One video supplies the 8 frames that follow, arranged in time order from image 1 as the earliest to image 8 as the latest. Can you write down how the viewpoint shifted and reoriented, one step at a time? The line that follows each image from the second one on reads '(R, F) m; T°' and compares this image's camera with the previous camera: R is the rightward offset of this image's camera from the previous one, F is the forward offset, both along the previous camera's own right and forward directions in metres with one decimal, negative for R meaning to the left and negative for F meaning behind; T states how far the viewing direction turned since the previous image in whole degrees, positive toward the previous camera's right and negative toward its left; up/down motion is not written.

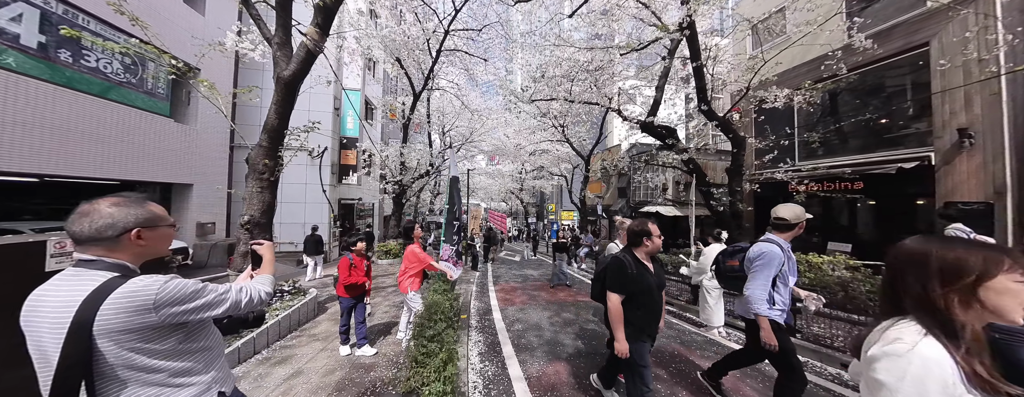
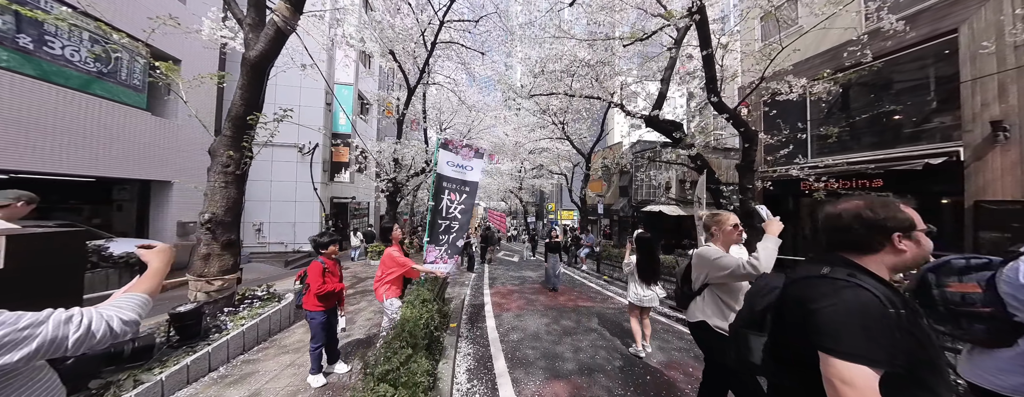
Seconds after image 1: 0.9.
(+0.1, +0.4) m; 0°
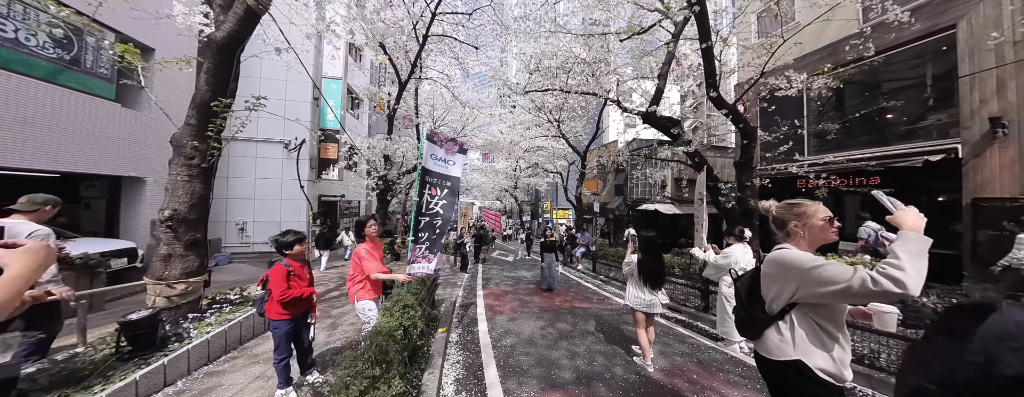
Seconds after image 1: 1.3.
(0.0, +0.3) m; +1°
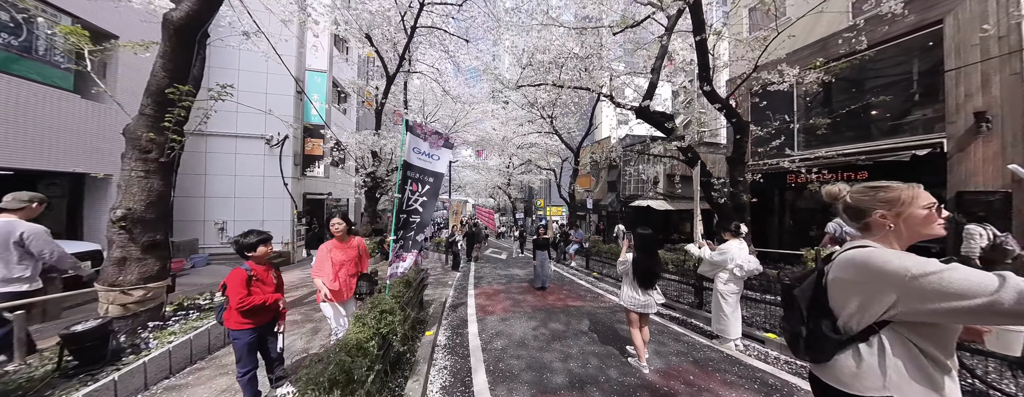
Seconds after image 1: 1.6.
(0.0, +0.2) m; +2°
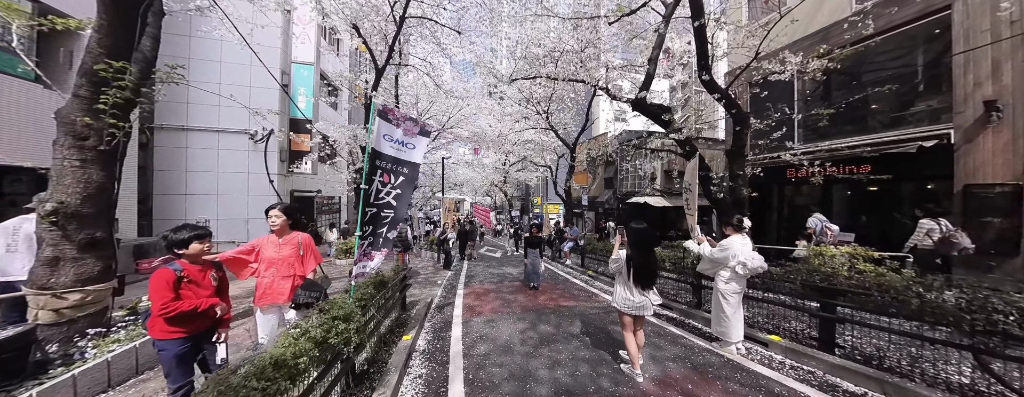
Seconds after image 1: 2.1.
(+0.2, +0.3) m; 0°
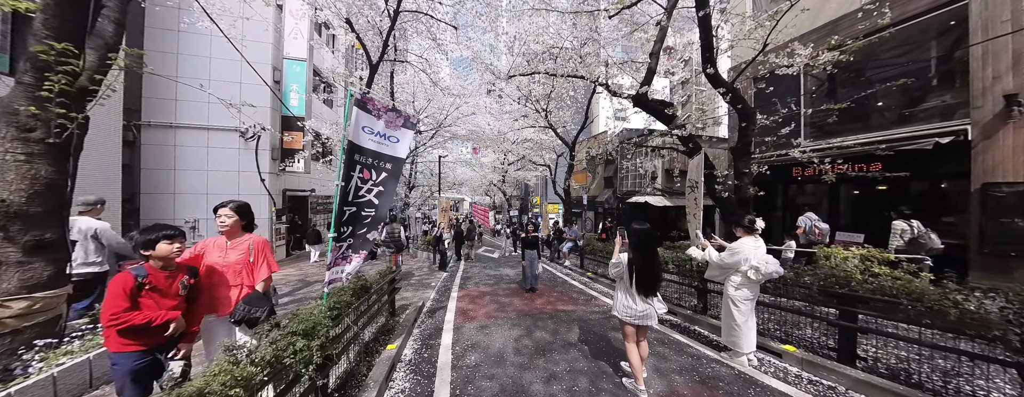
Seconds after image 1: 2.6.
(+0.1, +0.3) m; 0°
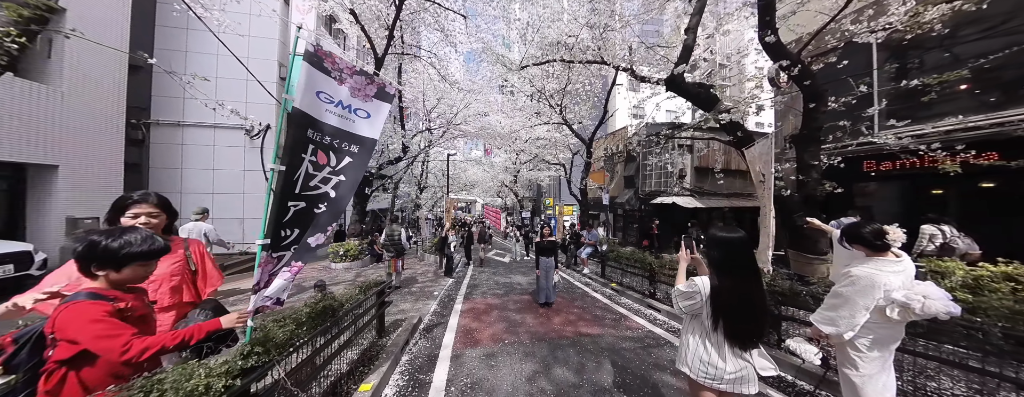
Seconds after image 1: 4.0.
(0.0, +0.9) m; -3°
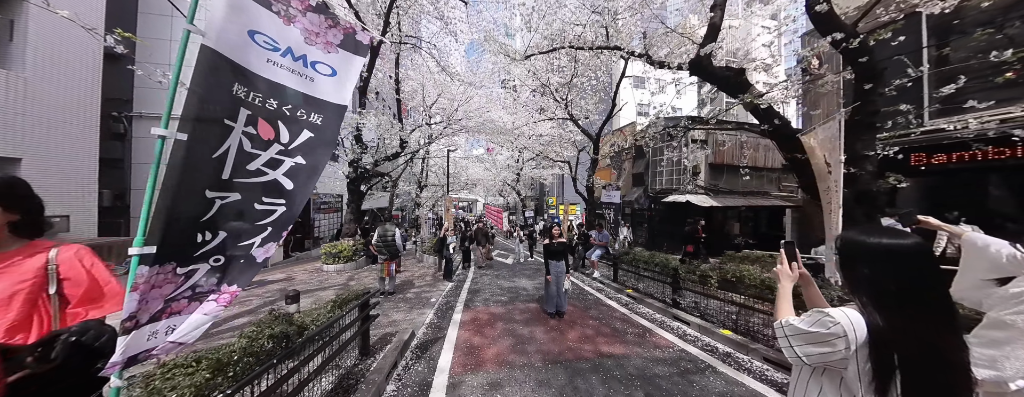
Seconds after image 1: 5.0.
(-0.1, +0.6) m; 0°
